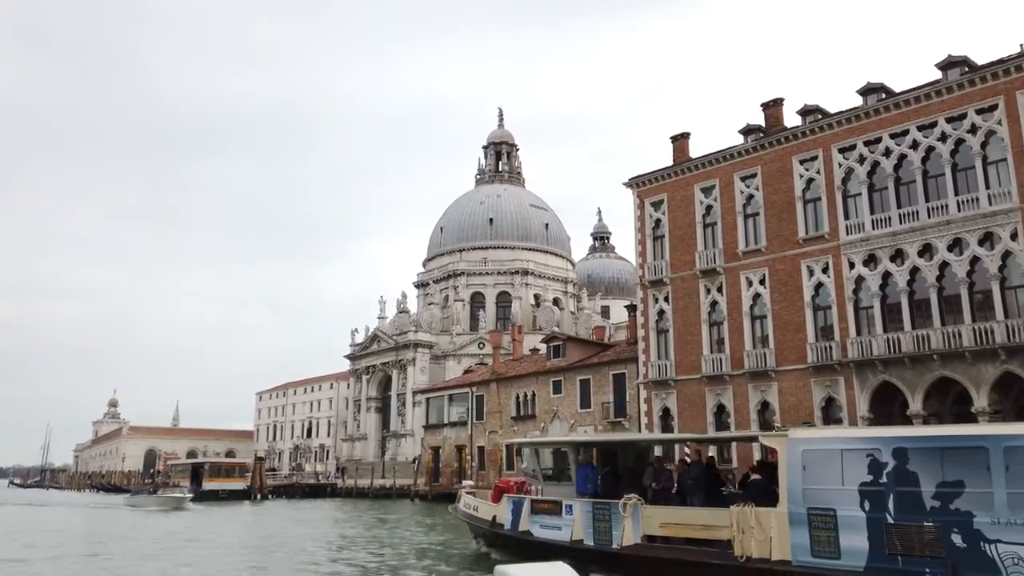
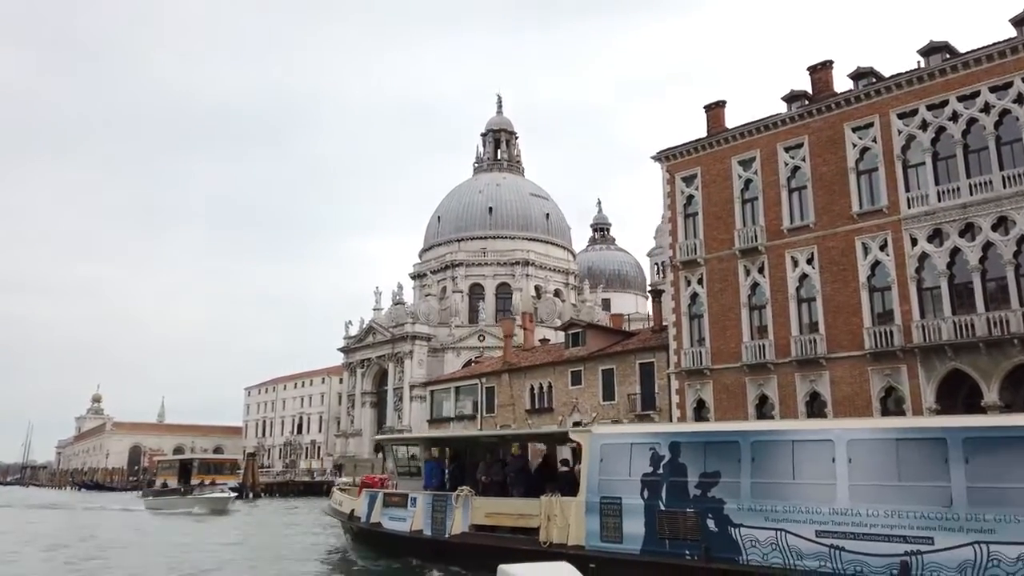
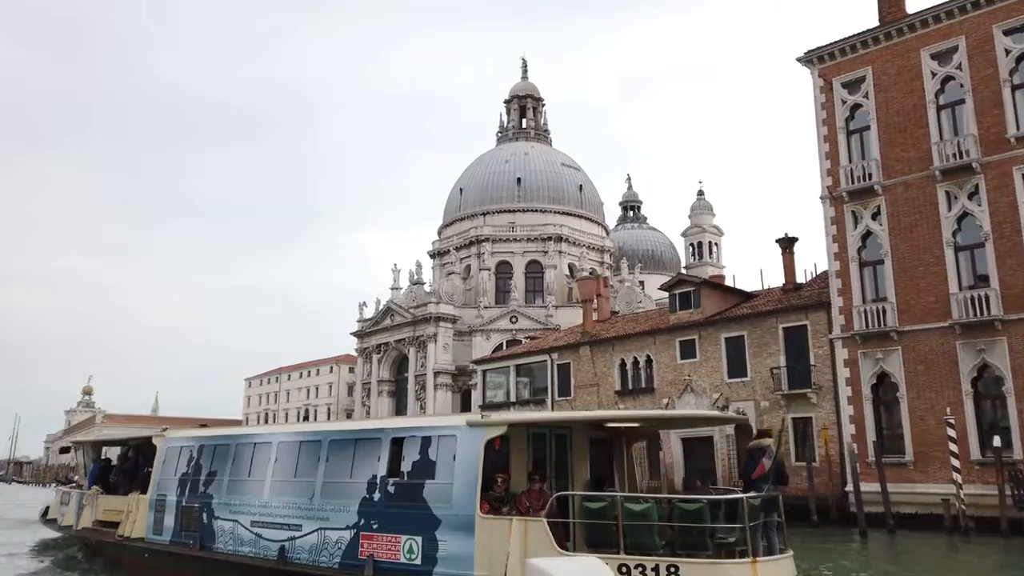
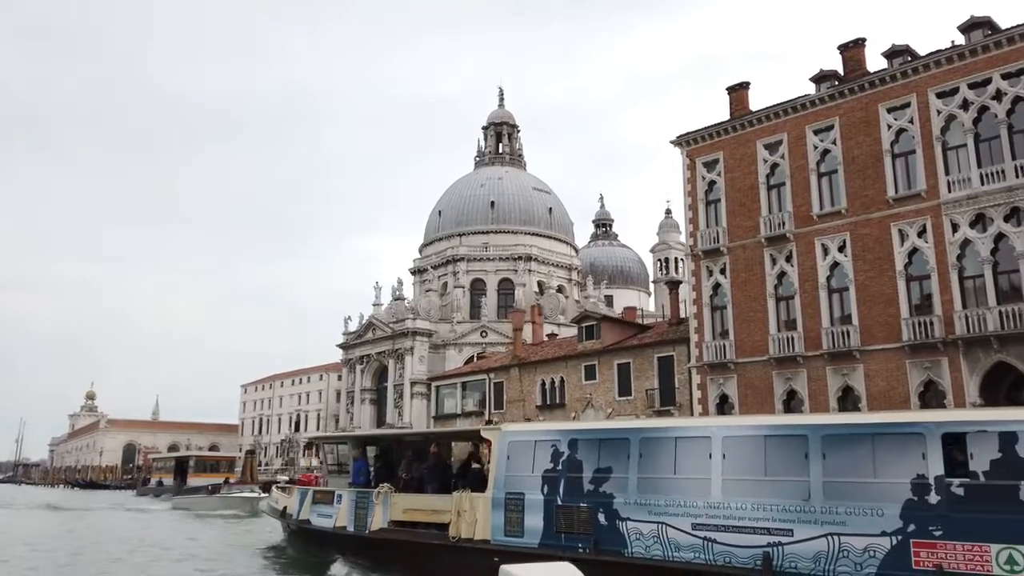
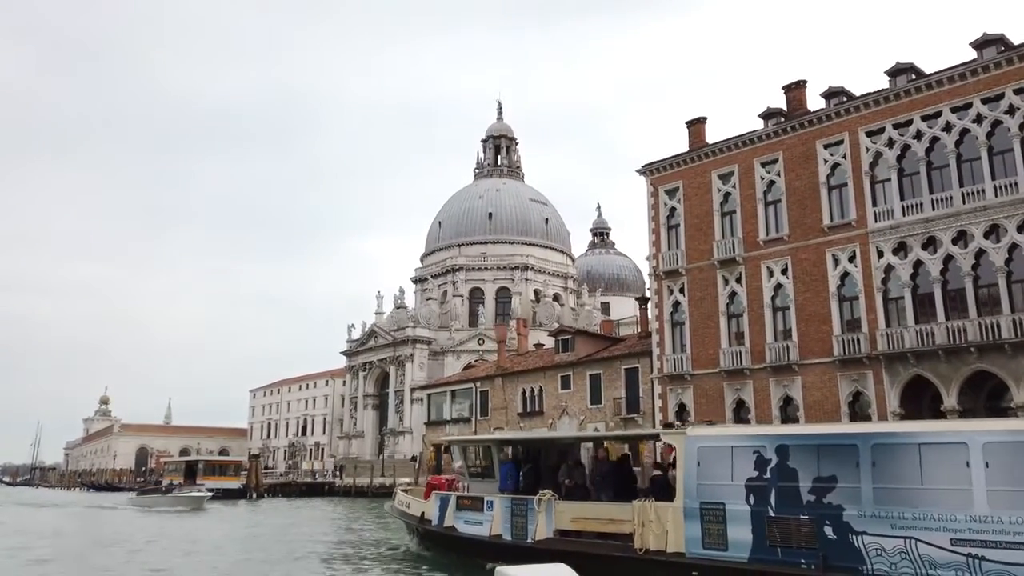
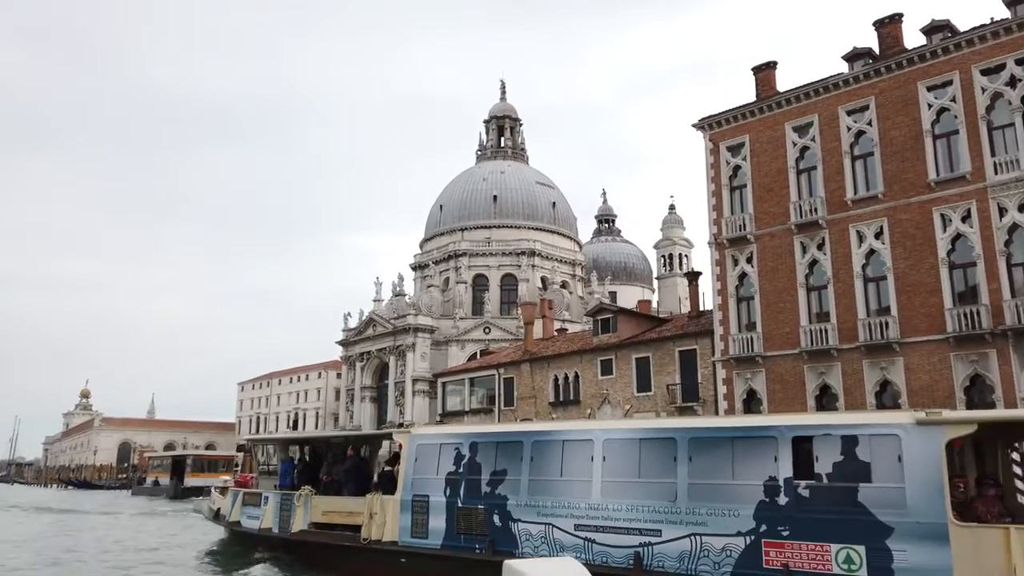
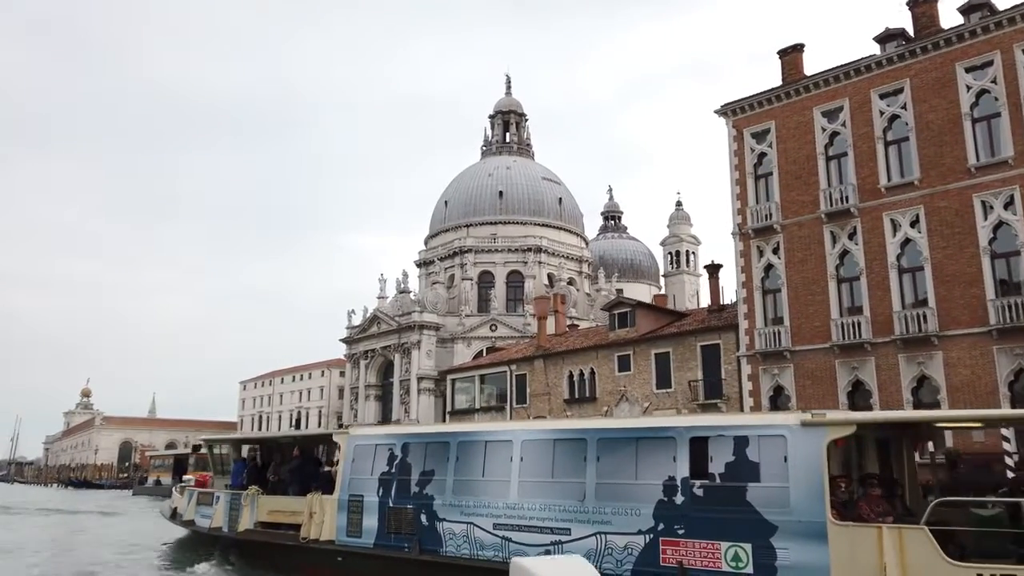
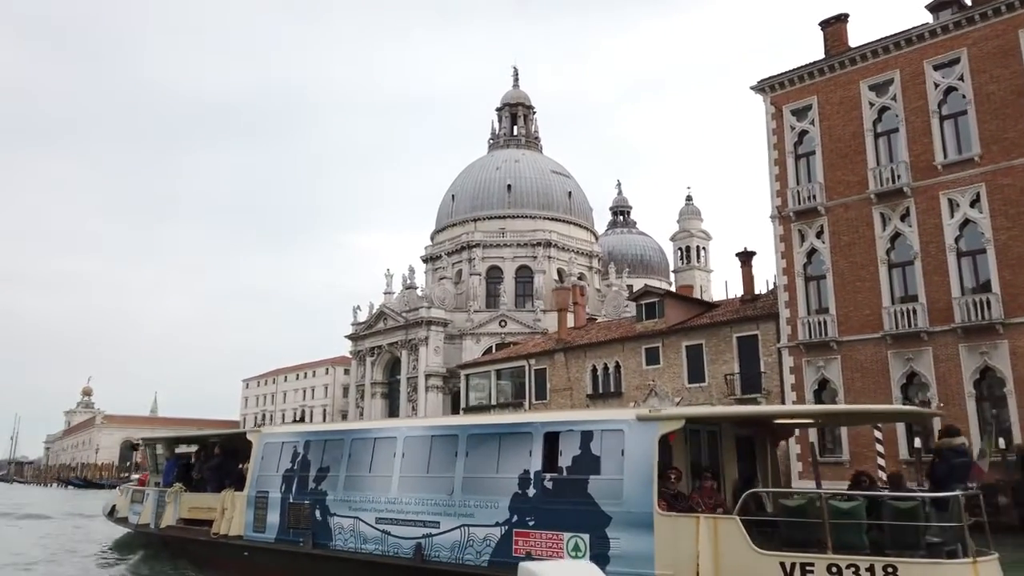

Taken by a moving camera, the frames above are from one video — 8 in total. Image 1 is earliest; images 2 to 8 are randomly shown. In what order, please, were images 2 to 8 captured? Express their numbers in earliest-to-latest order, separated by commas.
5, 2, 4, 6, 7, 8, 3
